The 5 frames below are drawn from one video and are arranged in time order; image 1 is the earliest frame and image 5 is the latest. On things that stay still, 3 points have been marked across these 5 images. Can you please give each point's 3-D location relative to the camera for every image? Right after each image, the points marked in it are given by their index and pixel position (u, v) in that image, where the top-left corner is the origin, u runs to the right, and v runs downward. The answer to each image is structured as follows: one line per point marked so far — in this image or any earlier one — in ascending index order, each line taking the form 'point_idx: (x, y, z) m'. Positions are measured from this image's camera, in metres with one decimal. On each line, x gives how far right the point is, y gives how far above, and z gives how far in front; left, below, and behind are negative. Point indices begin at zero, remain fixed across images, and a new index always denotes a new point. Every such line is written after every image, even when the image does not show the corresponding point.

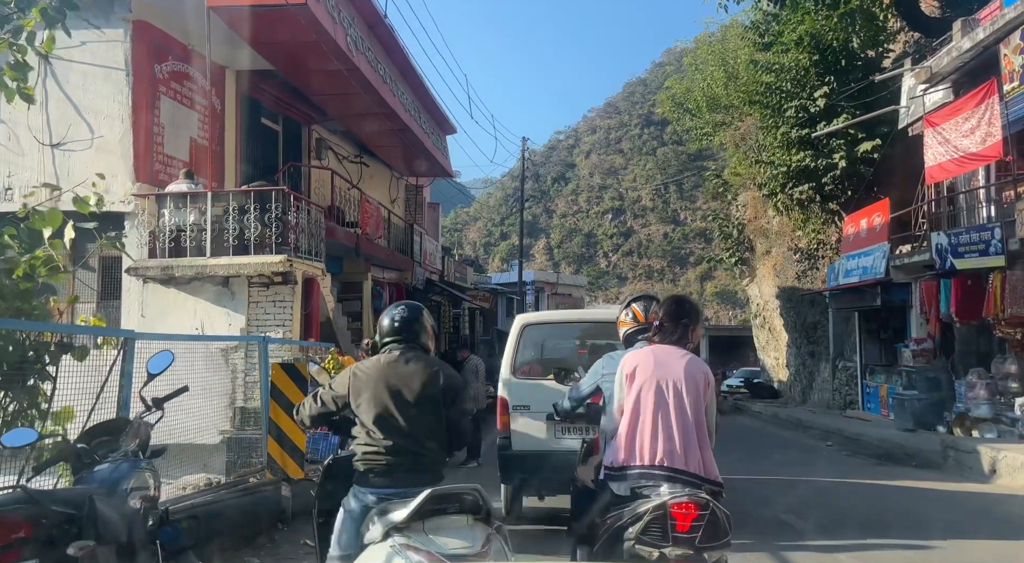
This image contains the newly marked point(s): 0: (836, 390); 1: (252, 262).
0: (+7.9, -2.7, +19.7) m
1: (-3.2, +0.2, +10.1) m
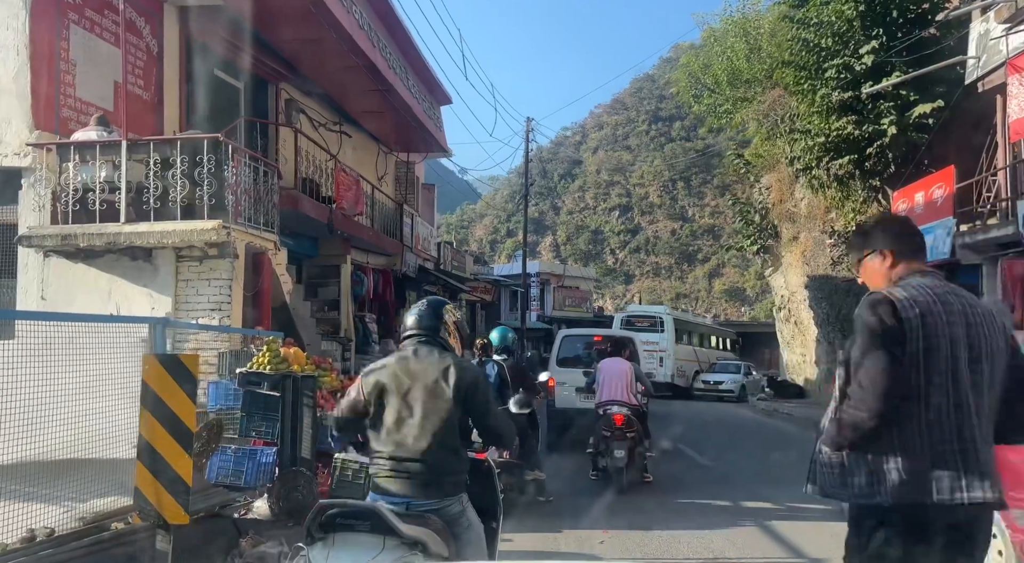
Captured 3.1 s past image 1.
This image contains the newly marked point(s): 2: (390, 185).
0: (+7.9, -2.4, +17.4) m
1: (-3.3, +0.5, +7.9) m
2: (-2.9, +2.3, +19.2) m
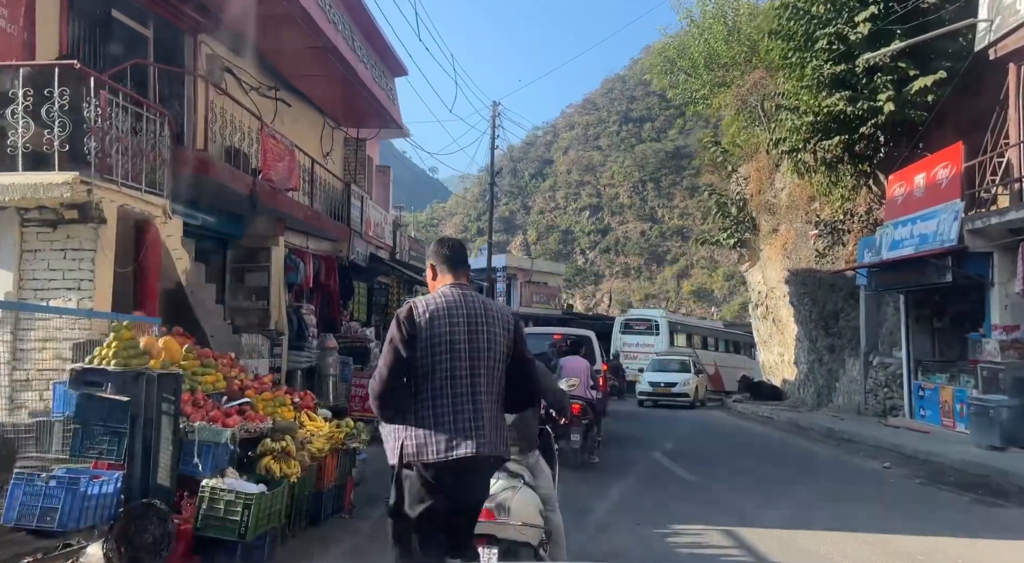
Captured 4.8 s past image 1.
0: (+7.1, -2.2, +16.0) m
1: (-3.7, +0.7, +6.1) m
2: (-3.7, +2.5, +17.4) m
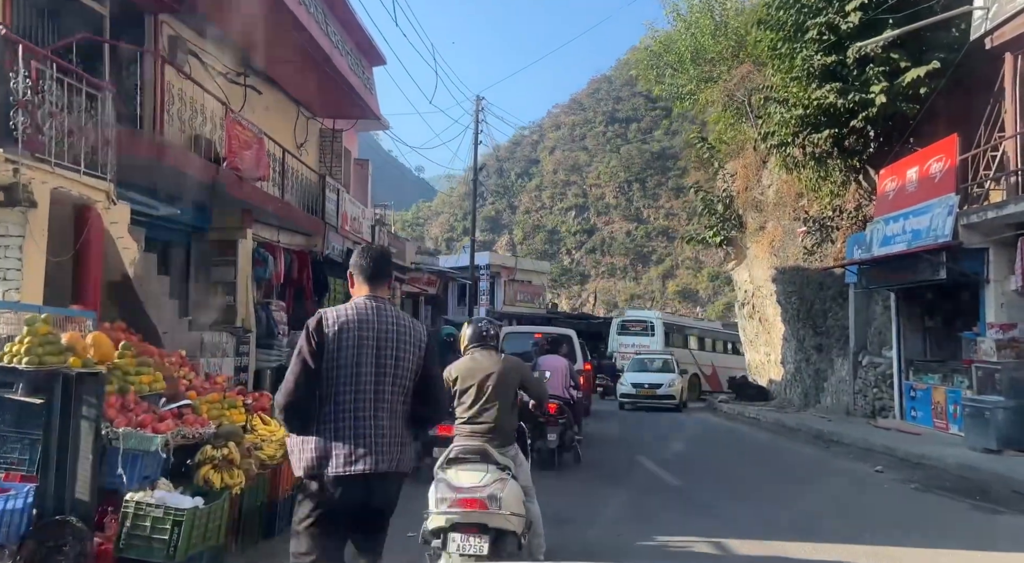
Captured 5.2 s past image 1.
0: (+6.7, -2.2, +15.6) m
1: (-3.9, +0.8, +5.5) m
2: (-4.1, +2.6, +16.8) m
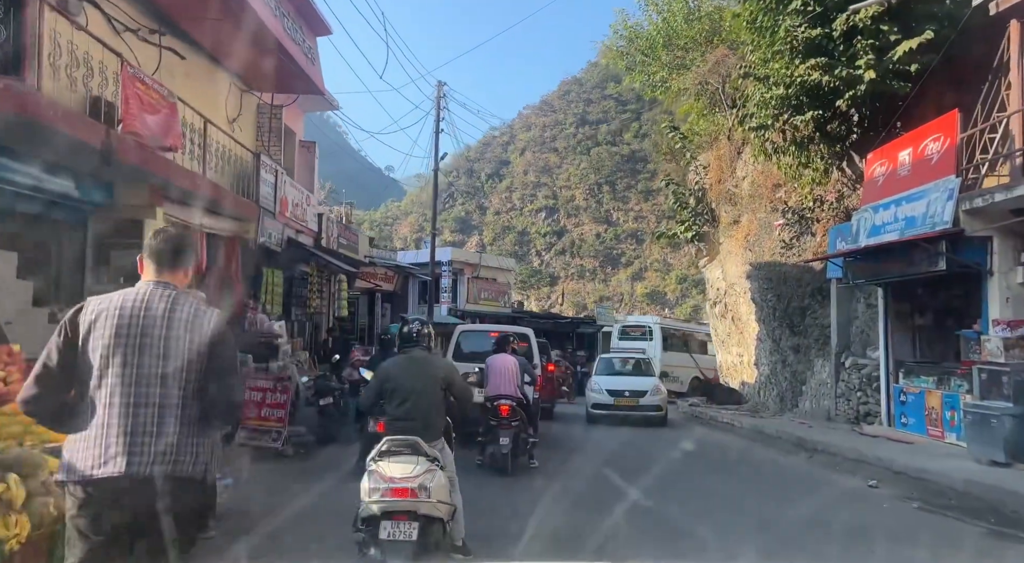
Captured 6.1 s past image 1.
0: (+5.9, -2.1, +14.5) m
1: (-4.3, +1.0, +3.9) m
2: (-5.0, +2.8, +15.2) m
